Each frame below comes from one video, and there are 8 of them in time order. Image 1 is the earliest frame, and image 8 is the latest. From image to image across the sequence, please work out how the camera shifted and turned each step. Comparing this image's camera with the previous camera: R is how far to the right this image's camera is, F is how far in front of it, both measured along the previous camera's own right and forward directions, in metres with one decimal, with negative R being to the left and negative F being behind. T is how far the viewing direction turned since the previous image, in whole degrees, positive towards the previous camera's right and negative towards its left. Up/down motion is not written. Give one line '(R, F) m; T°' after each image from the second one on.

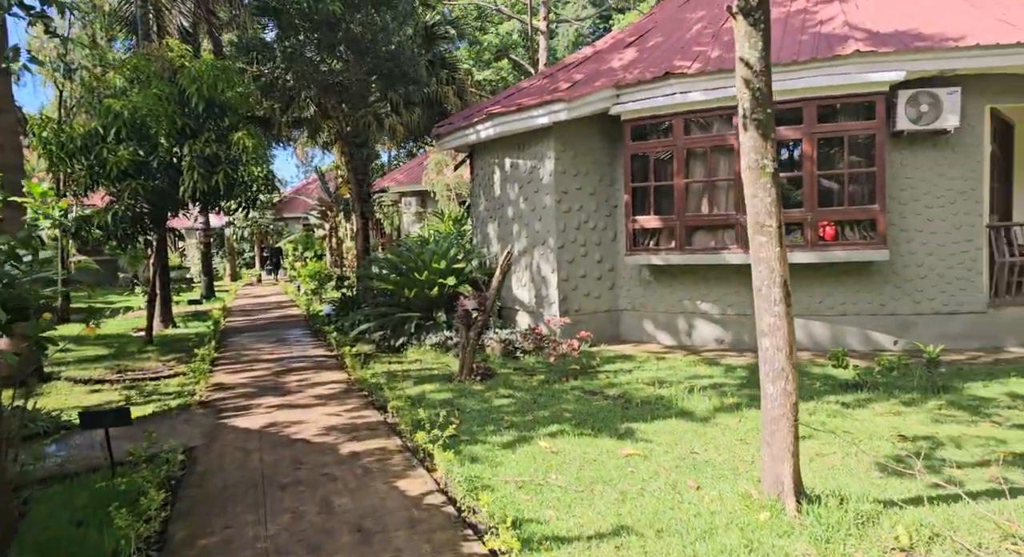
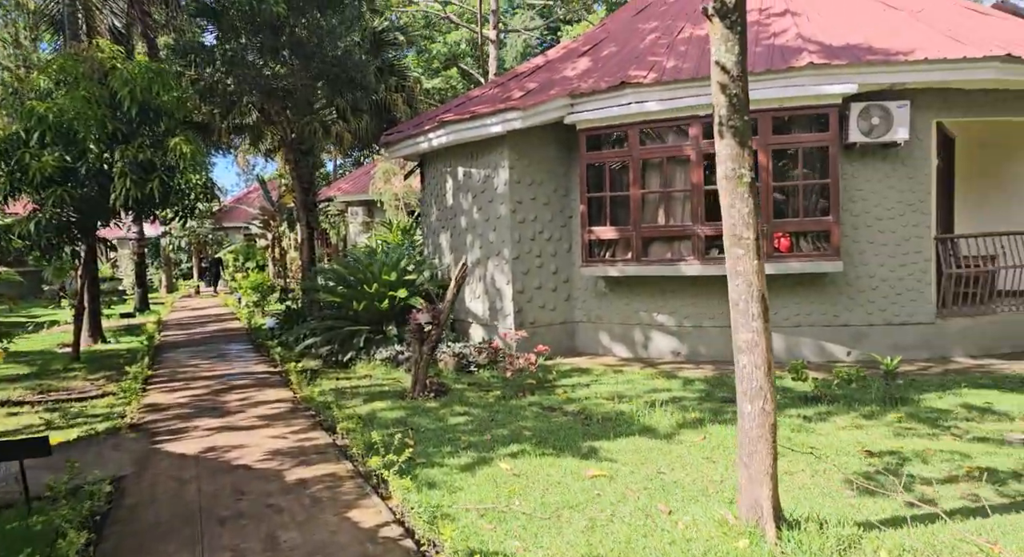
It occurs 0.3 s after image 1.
(-0.1, +0.3) m; +3°
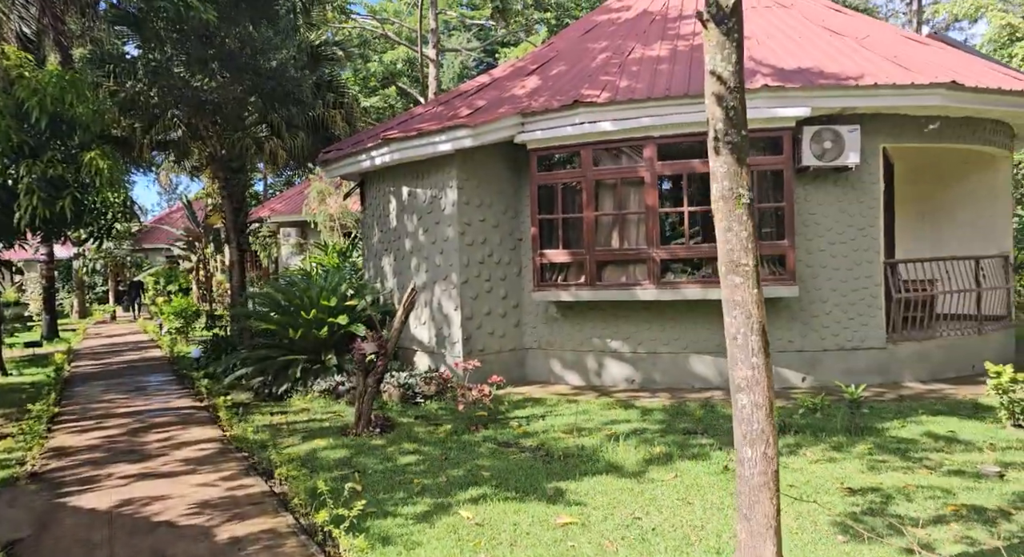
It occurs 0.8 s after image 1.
(-0.2, +0.5) m; +4°
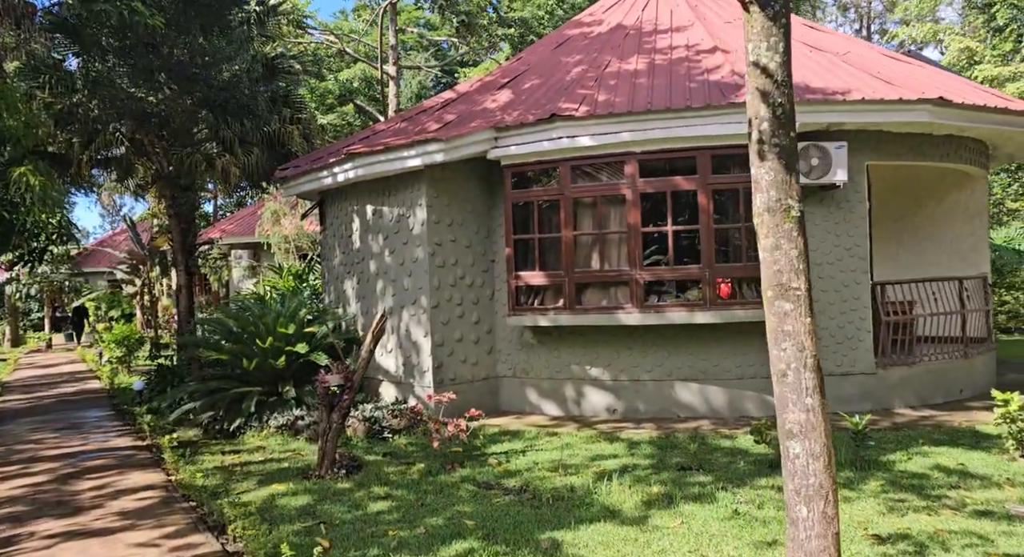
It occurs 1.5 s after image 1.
(-0.2, +0.7) m; +3°
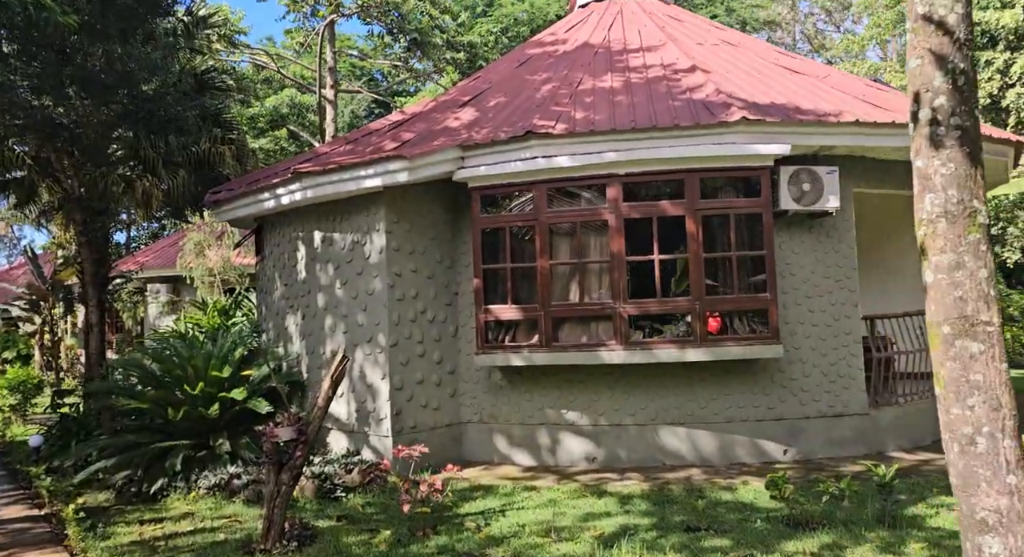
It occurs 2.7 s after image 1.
(-0.5, +1.0) m; +5°
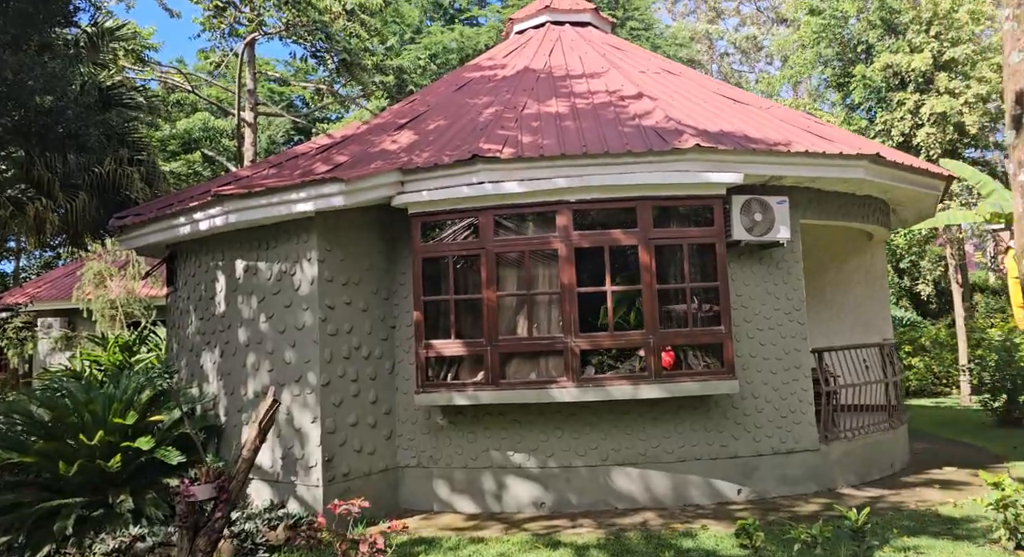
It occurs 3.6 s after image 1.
(-0.3, +0.6) m; +6°
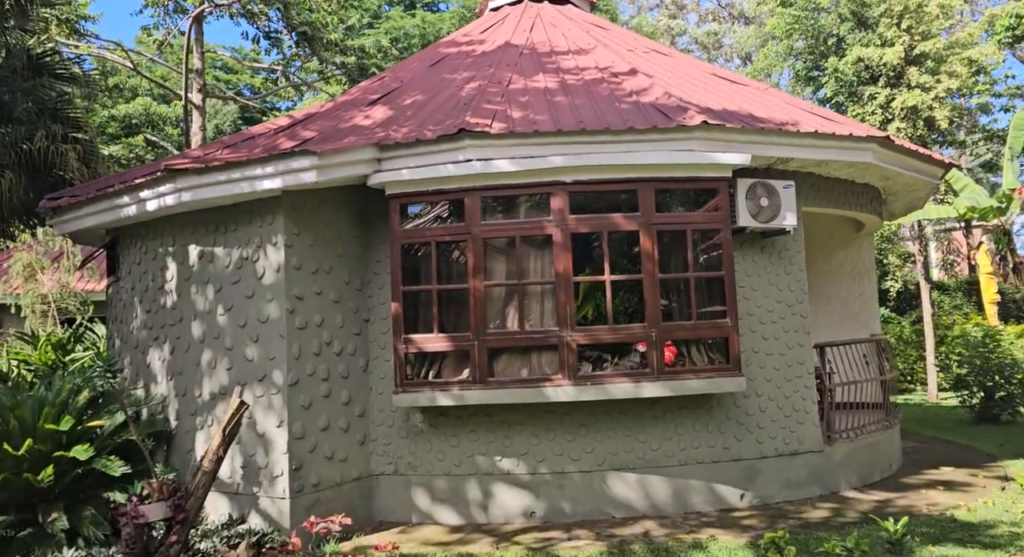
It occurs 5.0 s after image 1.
(-0.4, +0.8) m; +4°
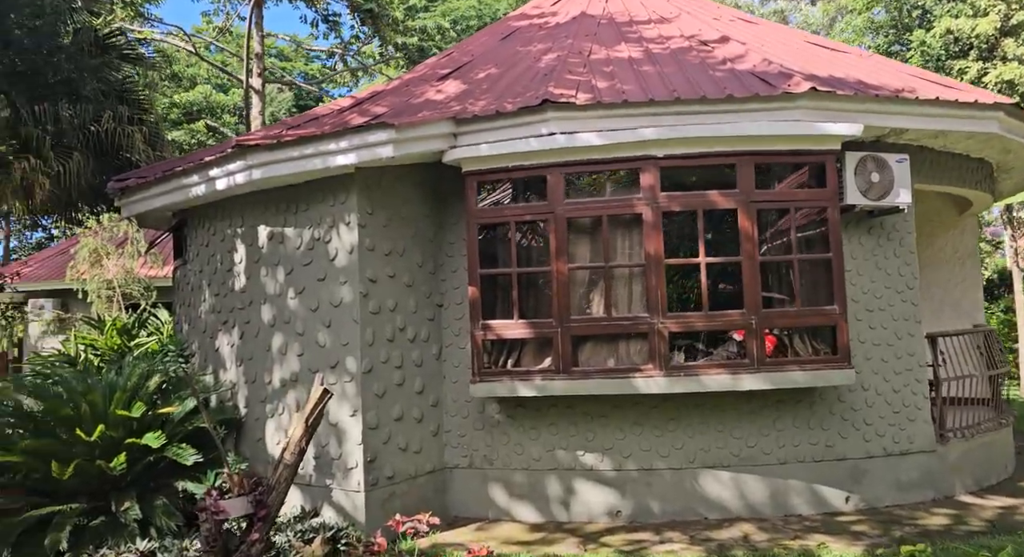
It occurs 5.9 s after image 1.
(-0.2, +0.5) m; -4°
